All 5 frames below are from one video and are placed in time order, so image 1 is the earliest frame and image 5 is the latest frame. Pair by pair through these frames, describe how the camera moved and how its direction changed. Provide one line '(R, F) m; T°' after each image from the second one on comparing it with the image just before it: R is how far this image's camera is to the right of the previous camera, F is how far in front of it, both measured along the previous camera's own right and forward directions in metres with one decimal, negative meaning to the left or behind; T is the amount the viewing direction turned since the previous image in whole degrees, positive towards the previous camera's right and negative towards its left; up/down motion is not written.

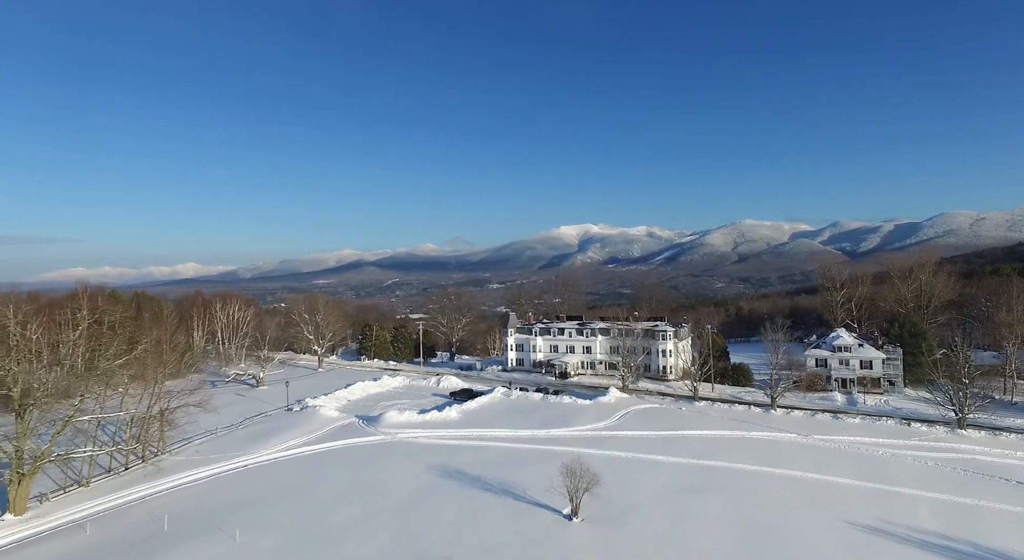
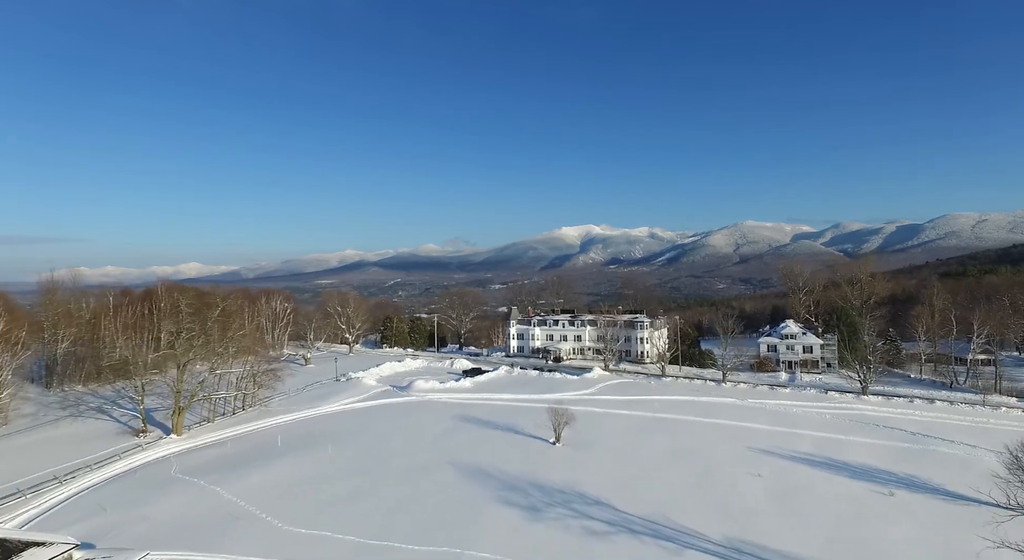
(0.0, -8.2) m; 0°
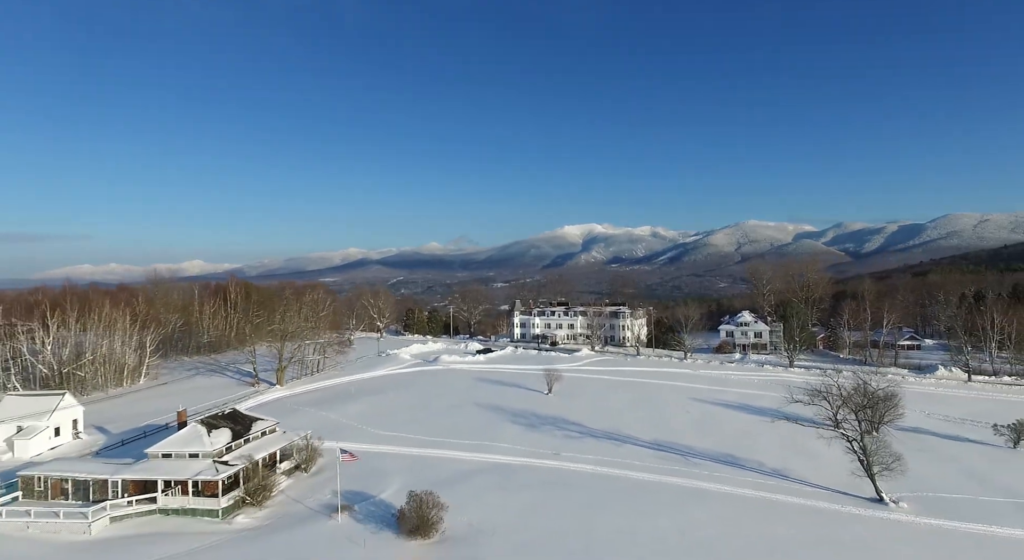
(-0.3, -10.7) m; 0°
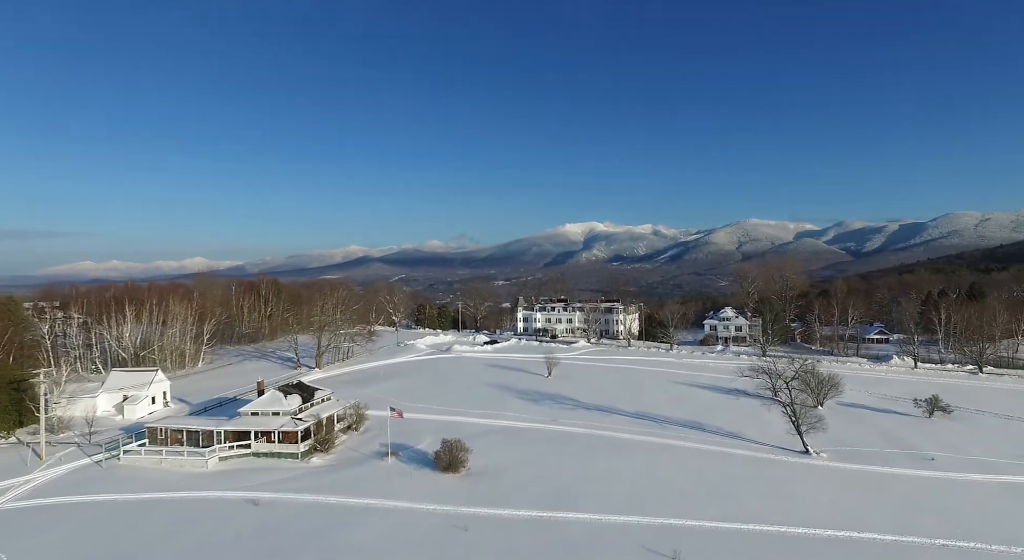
(-0.3, -6.1) m; 0°
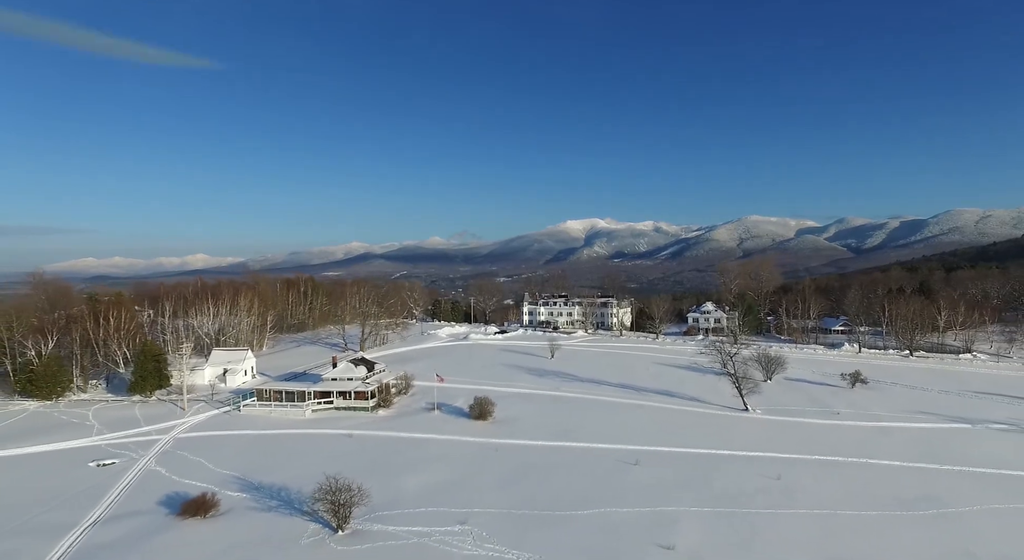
(-0.8, -9.1) m; 0°
